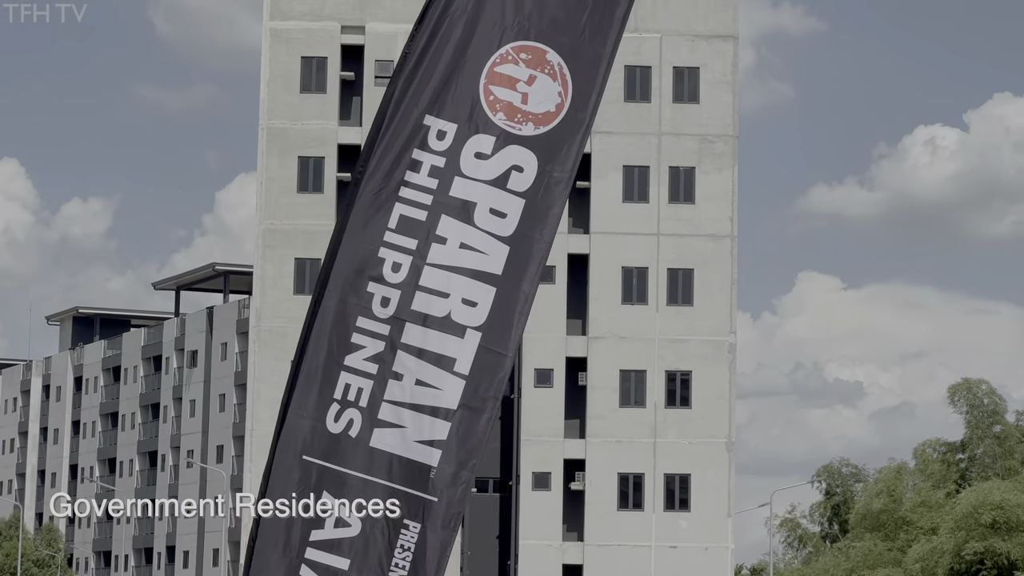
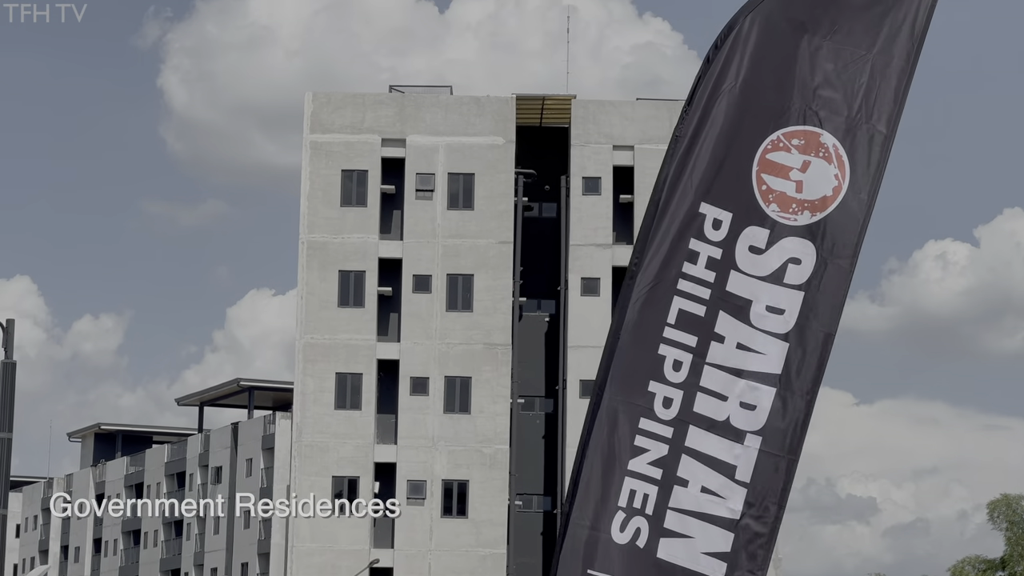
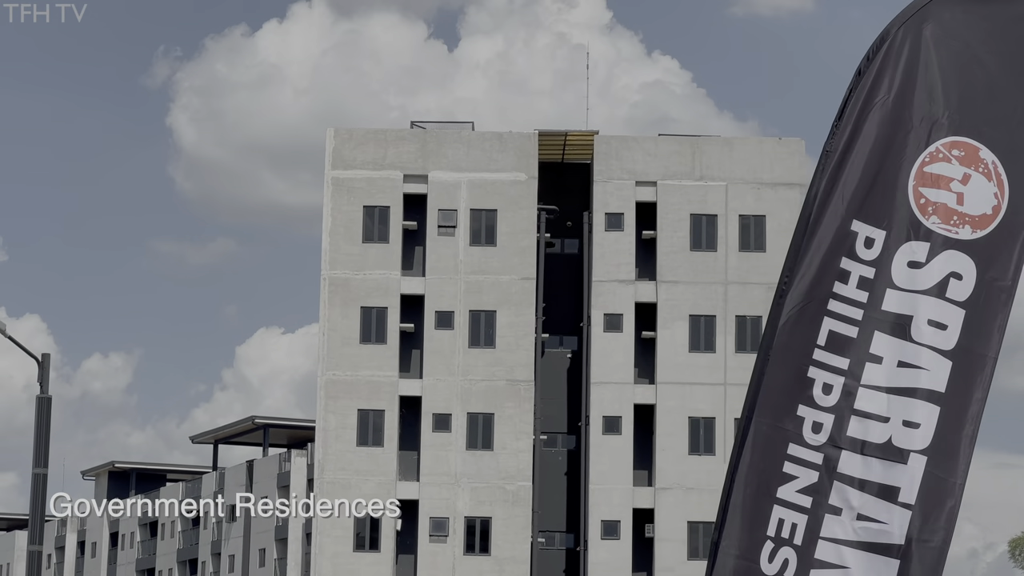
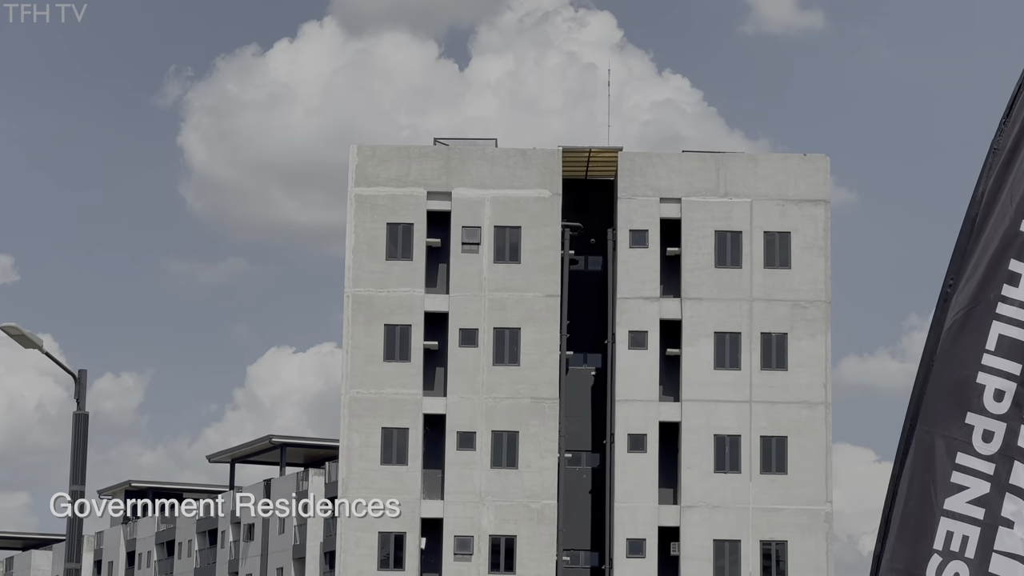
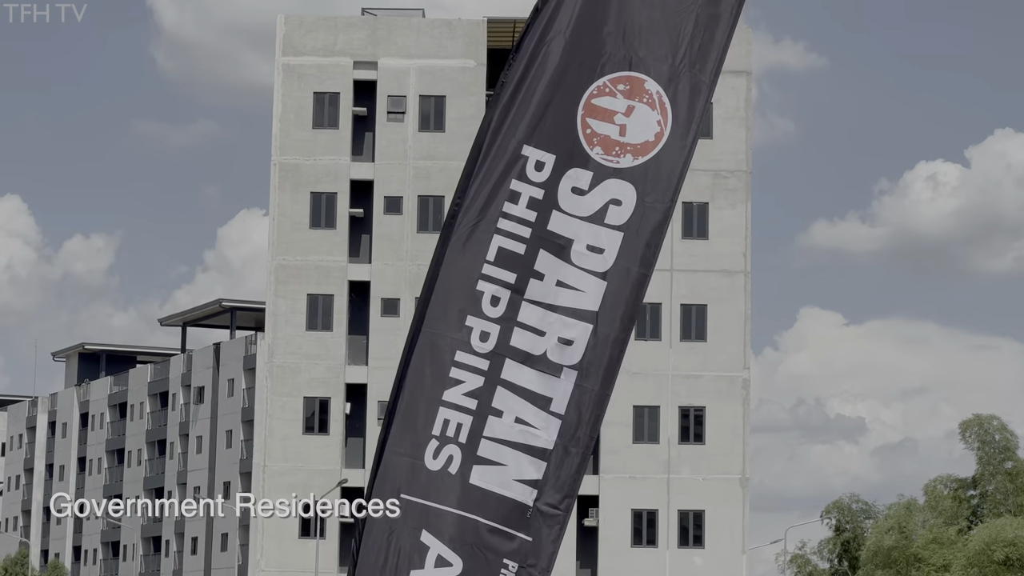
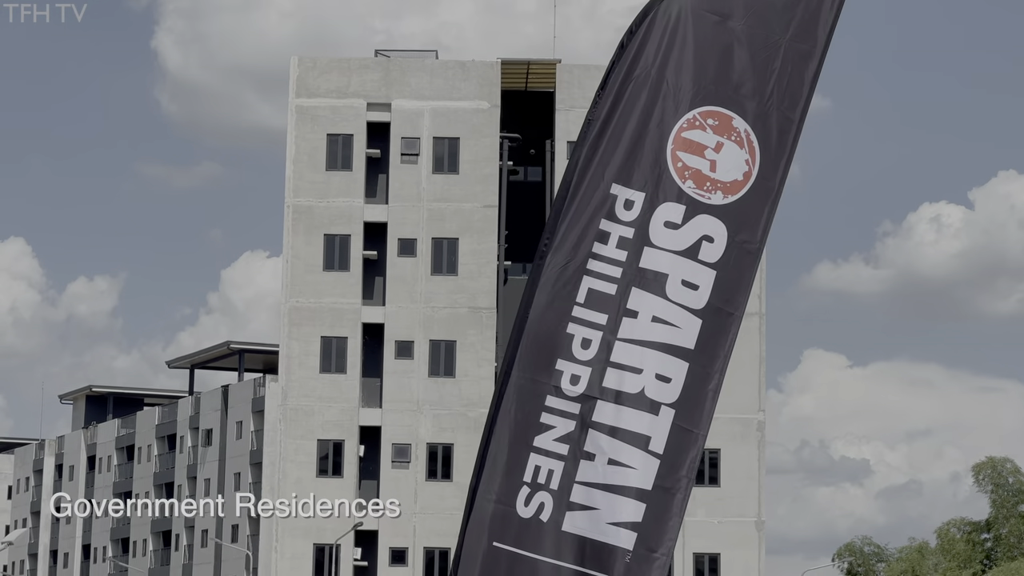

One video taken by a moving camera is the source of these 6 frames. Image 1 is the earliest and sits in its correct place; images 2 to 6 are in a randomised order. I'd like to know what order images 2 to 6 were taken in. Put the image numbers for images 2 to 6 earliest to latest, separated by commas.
5, 6, 2, 3, 4
